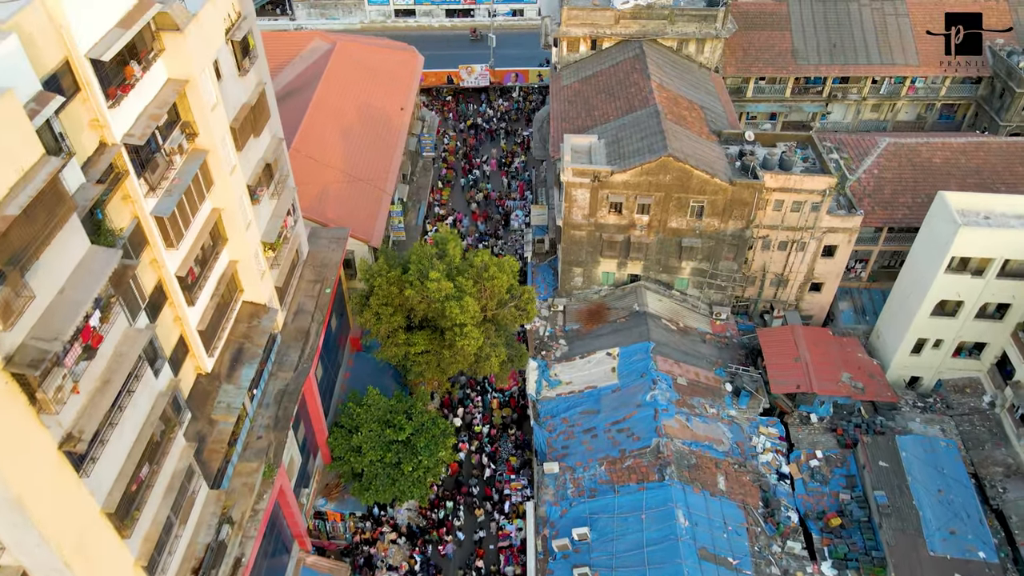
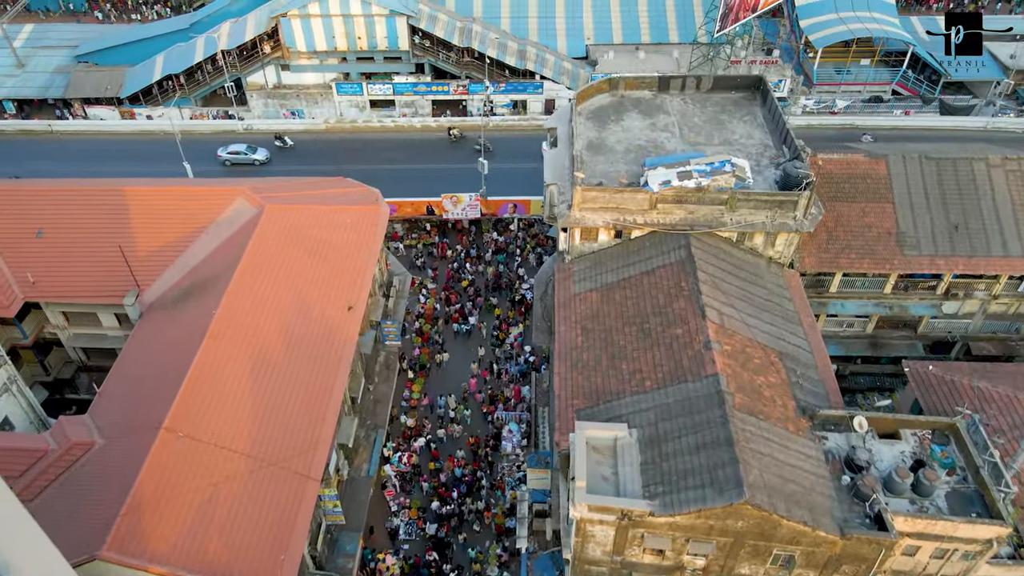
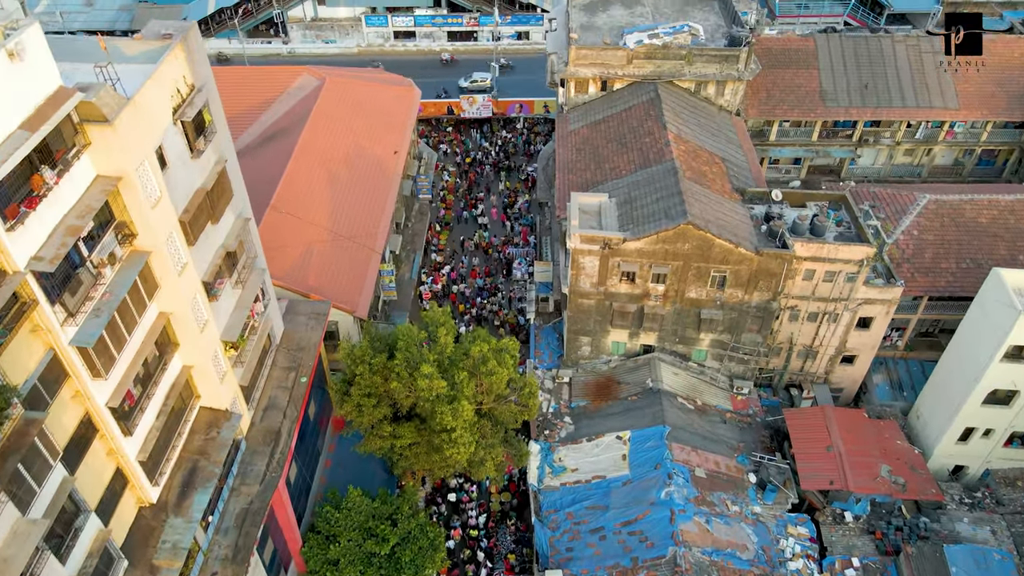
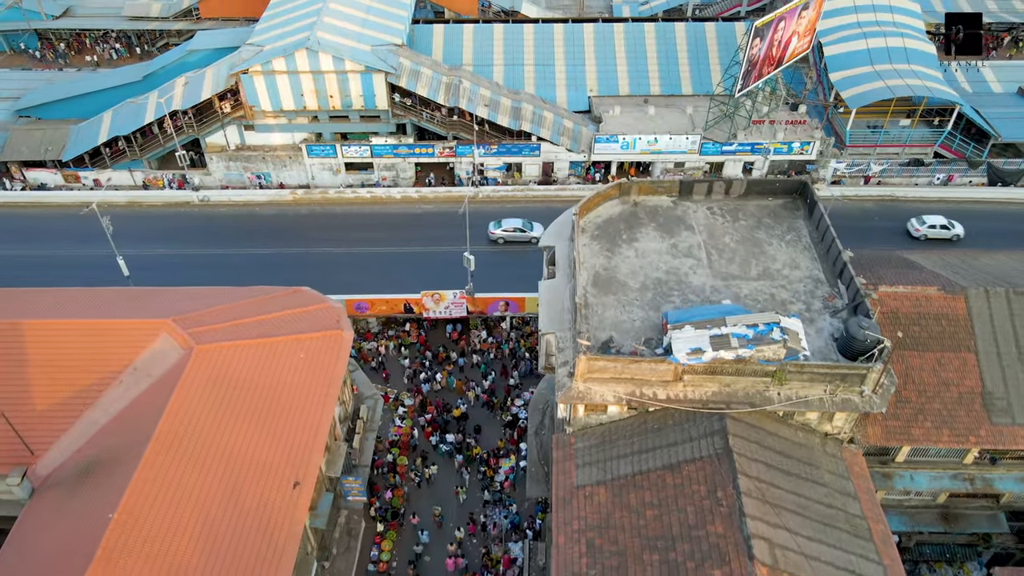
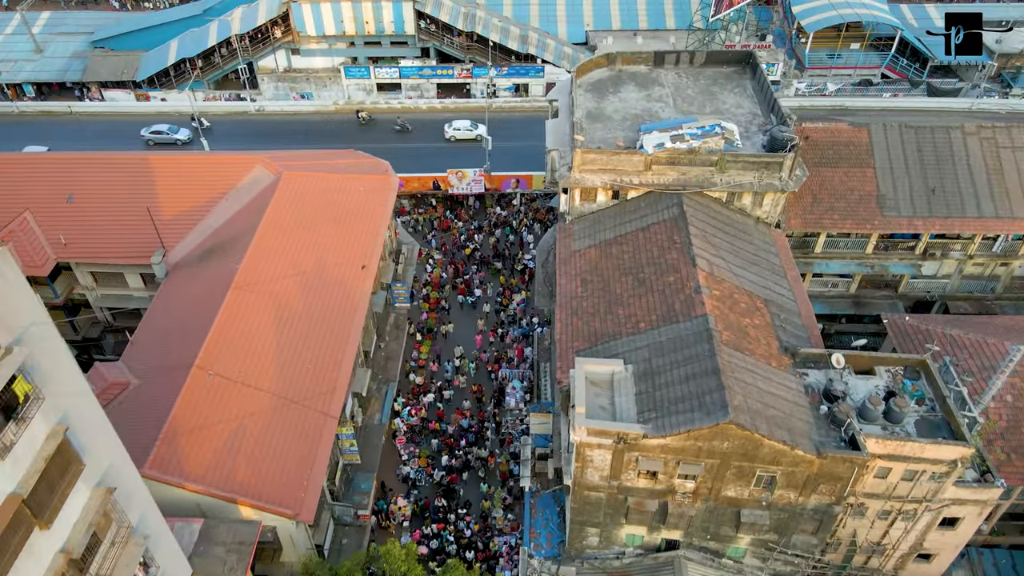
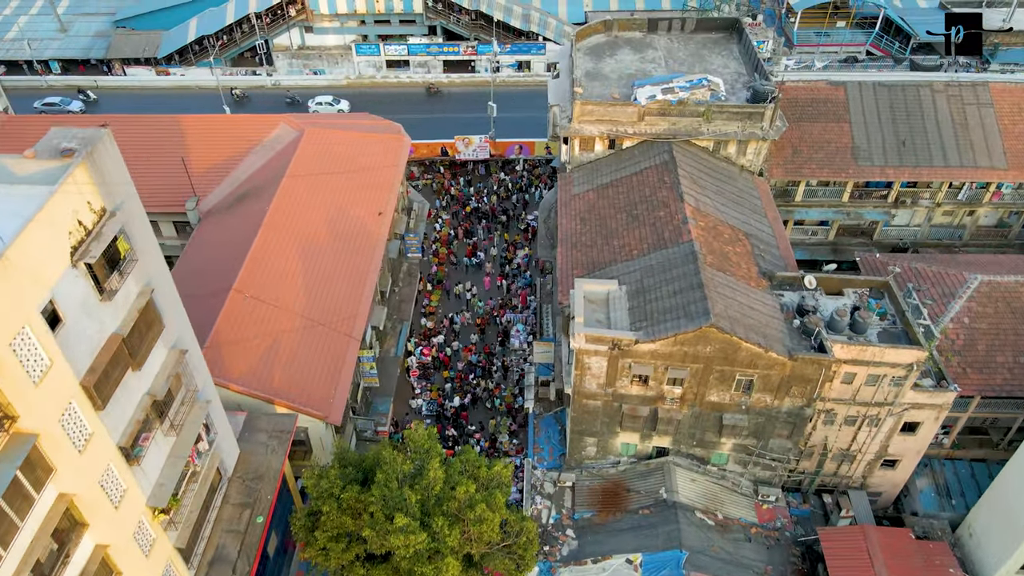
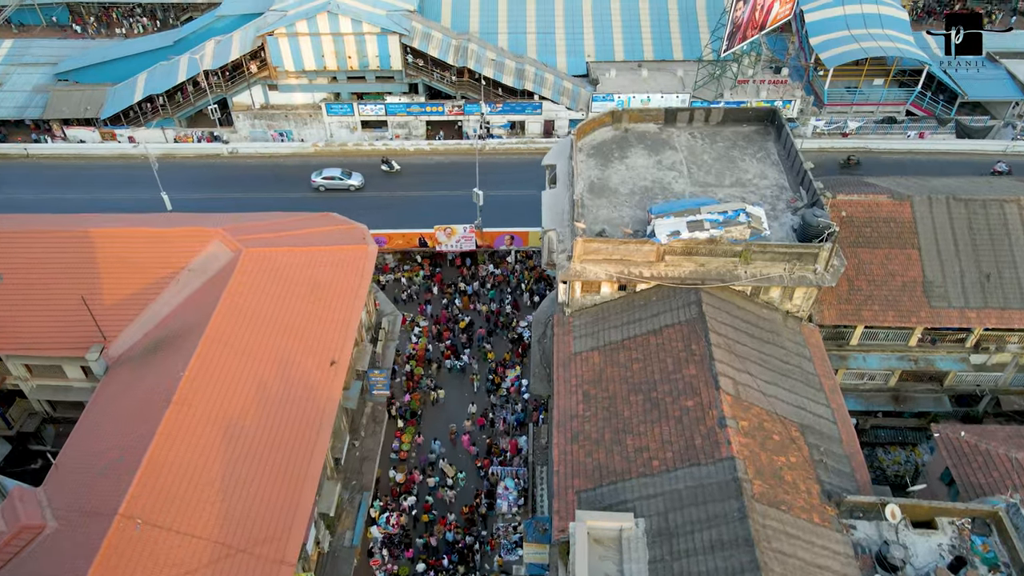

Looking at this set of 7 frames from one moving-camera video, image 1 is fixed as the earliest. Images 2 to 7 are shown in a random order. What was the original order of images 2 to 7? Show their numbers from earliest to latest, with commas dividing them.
3, 6, 5, 2, 7, 4
